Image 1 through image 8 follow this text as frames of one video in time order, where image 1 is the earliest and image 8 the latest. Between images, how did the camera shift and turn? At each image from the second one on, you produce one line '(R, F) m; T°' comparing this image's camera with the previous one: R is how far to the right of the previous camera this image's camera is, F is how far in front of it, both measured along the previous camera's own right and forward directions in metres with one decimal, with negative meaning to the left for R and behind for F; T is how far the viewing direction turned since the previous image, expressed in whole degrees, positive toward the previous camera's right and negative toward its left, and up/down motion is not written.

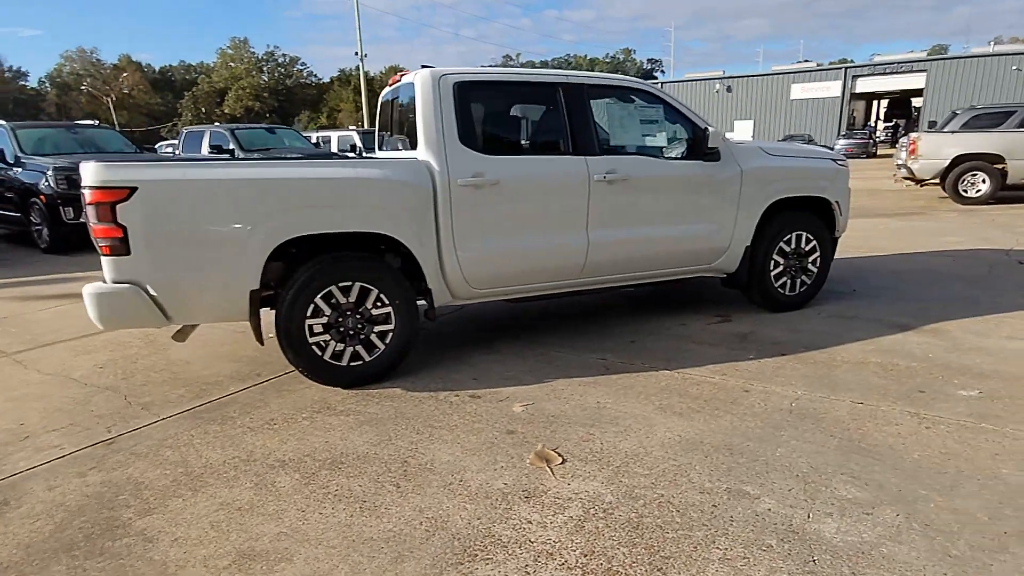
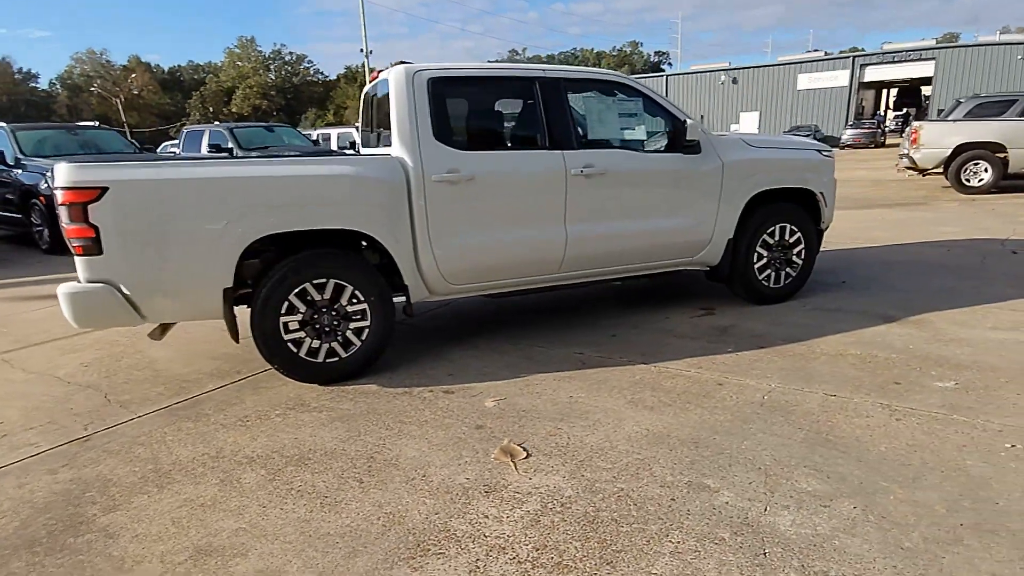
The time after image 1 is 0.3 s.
(+0.2, 0.0) m; -1°
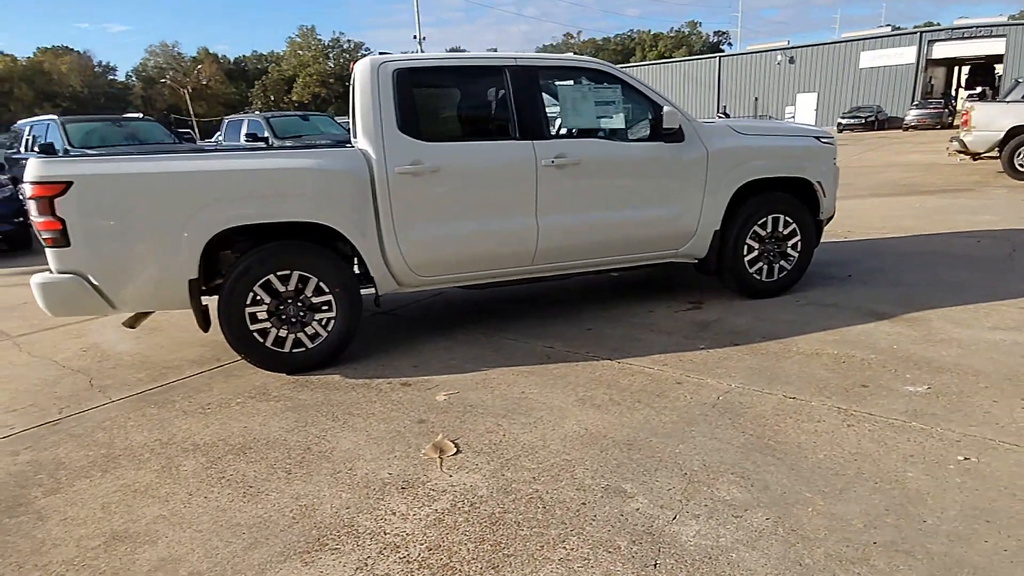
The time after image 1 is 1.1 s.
(+0.6, +0.1) m; -5°
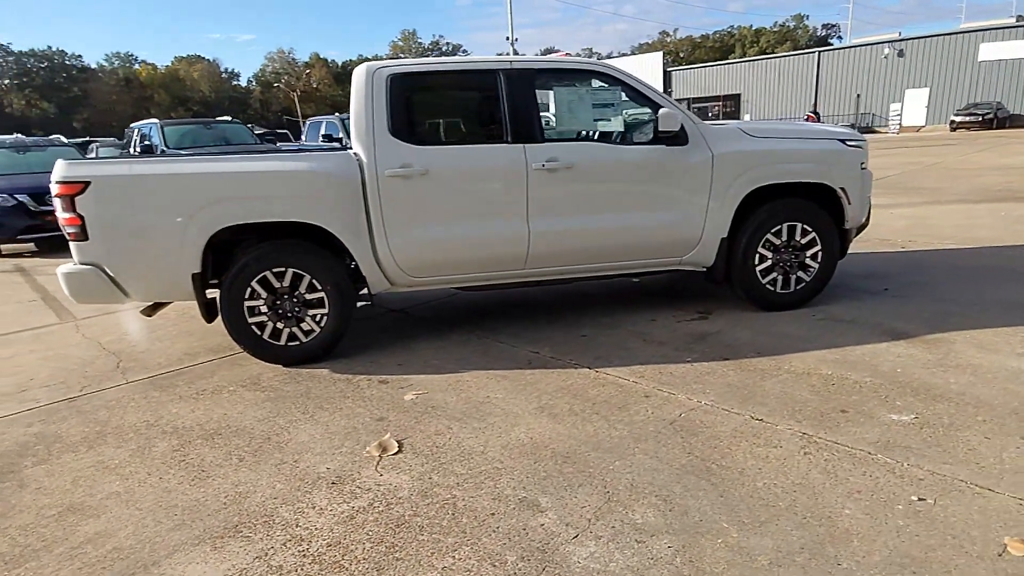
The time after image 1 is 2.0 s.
(+0.7, +0.1) m; -8°
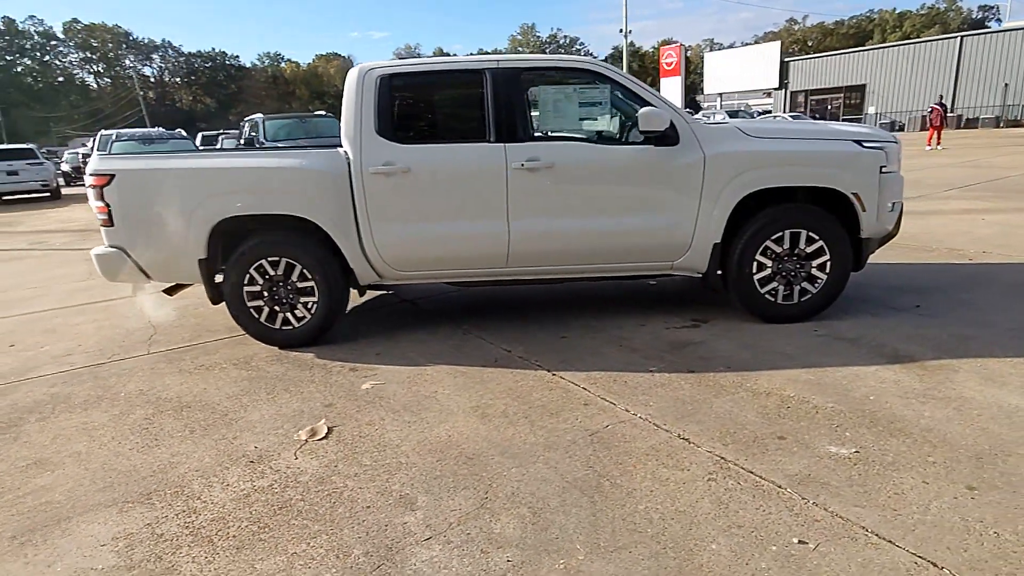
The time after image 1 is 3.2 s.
(+0.9, +0.1) m; -10°
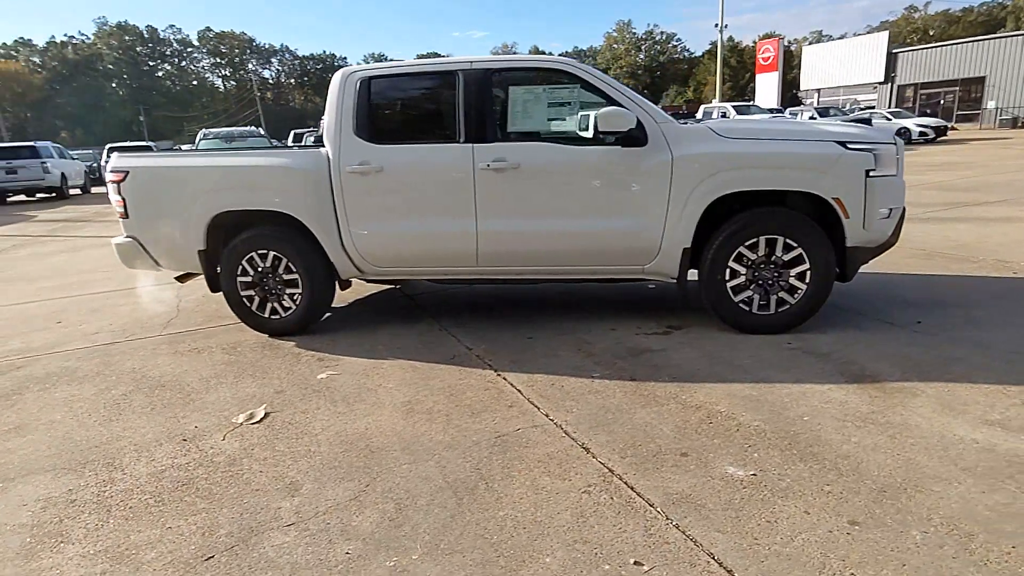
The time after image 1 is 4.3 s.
(+0.9, +0.1) m; -8°
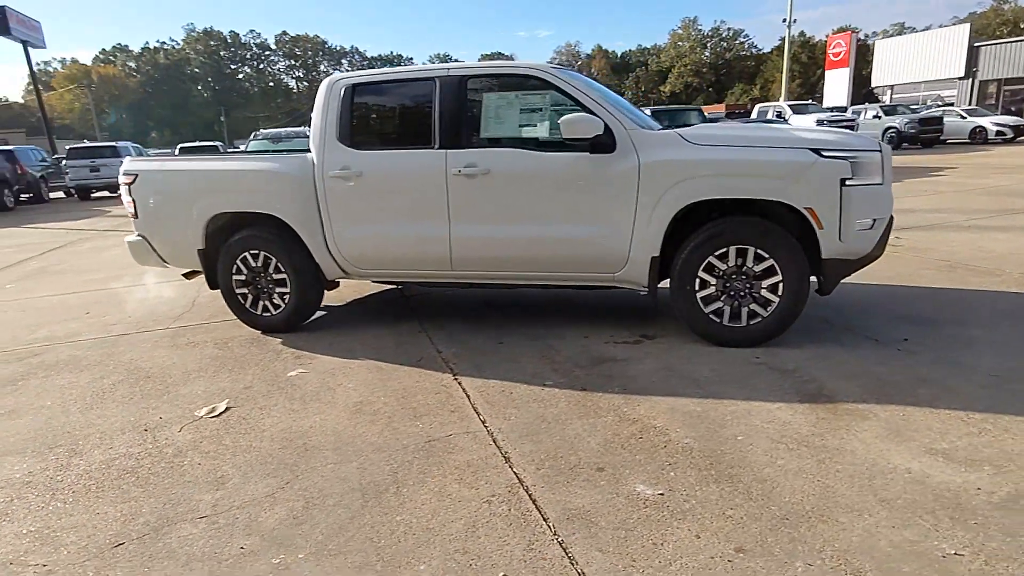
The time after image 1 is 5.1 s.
(+0.6, 0.0) m; -5°
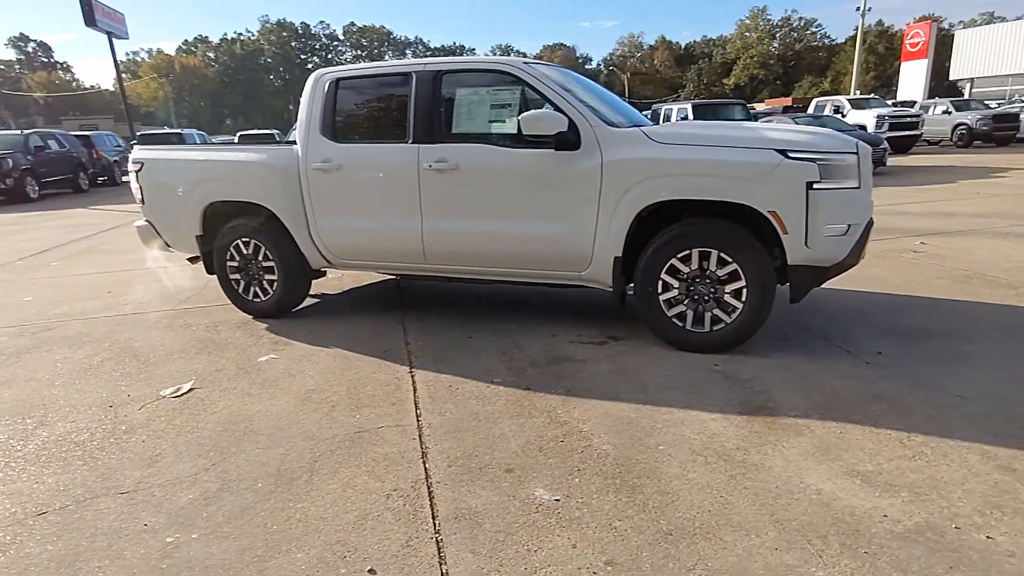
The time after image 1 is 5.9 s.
(+0.6, 0.0) m; -5°
